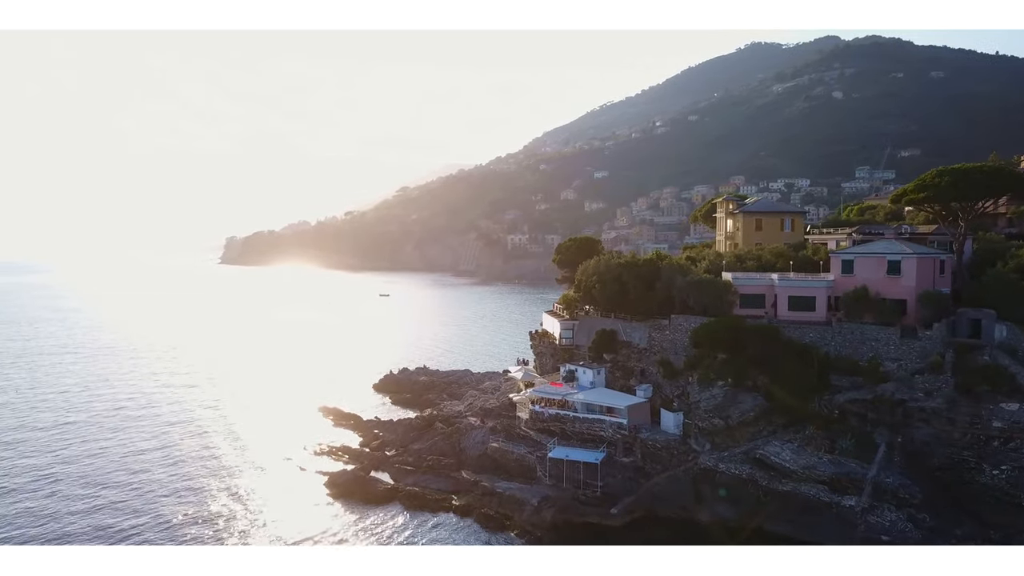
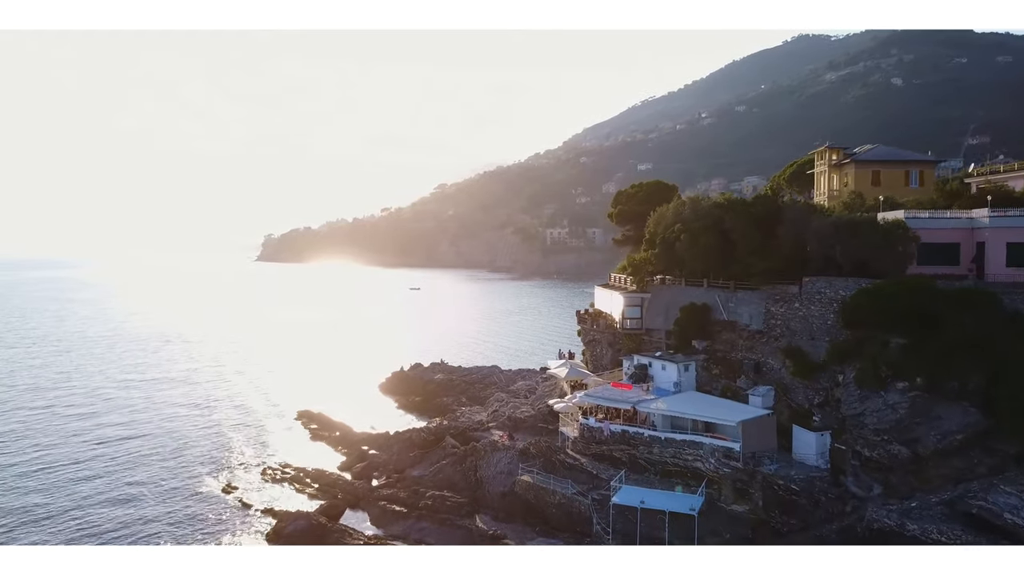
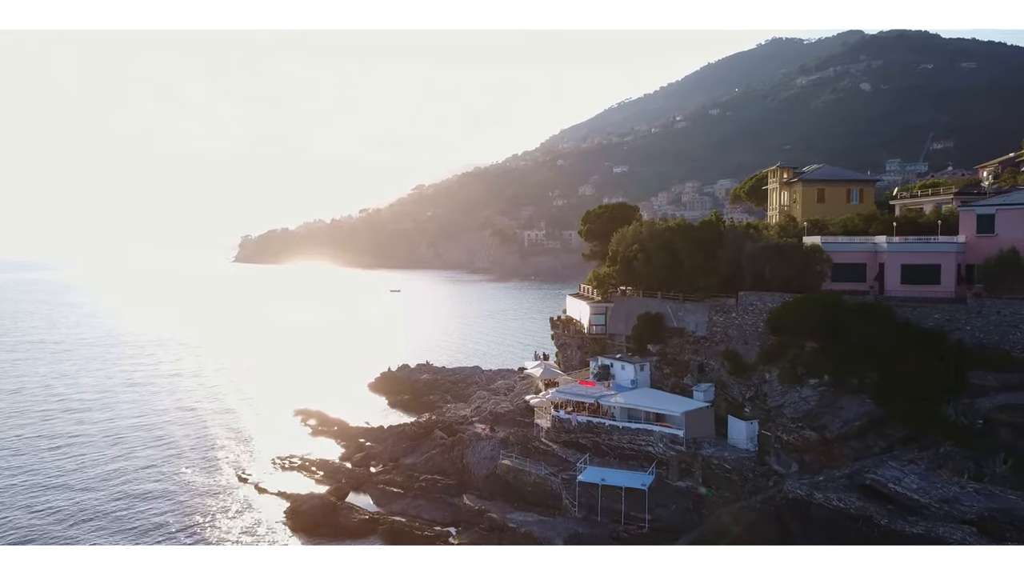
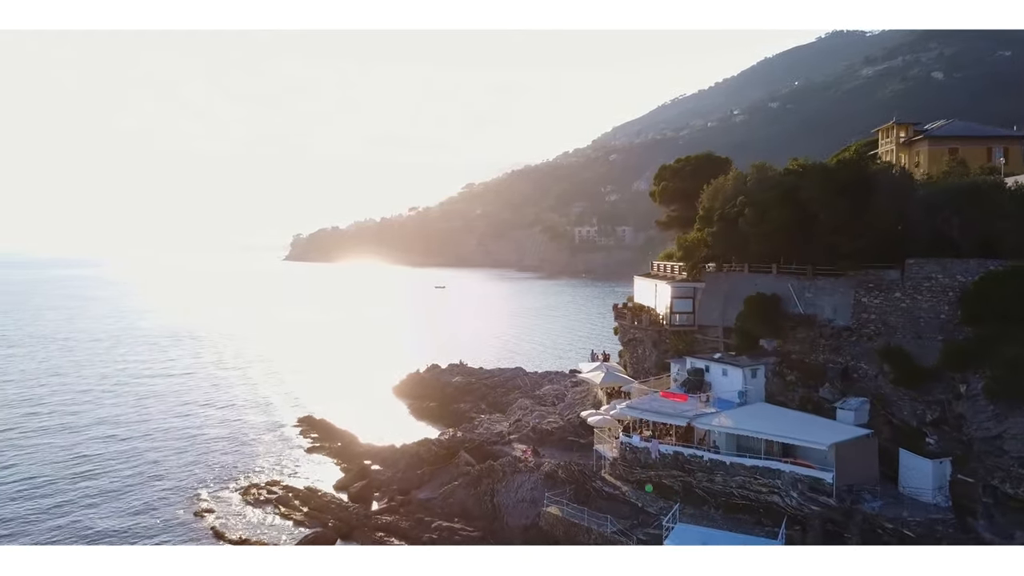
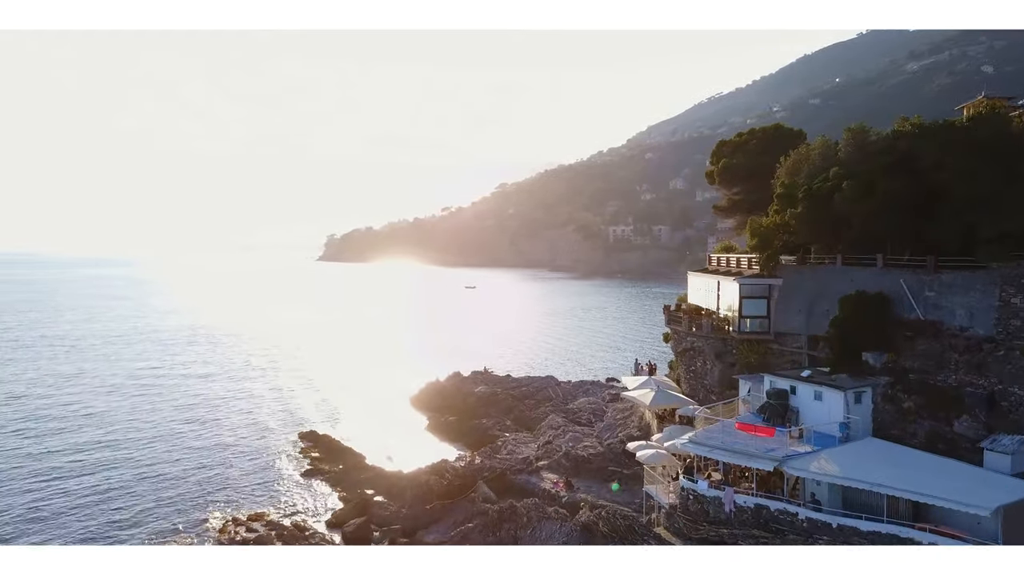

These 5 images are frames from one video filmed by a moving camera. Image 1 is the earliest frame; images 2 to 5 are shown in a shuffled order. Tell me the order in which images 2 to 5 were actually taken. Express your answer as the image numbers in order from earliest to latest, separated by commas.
3, 2, 4, 5
